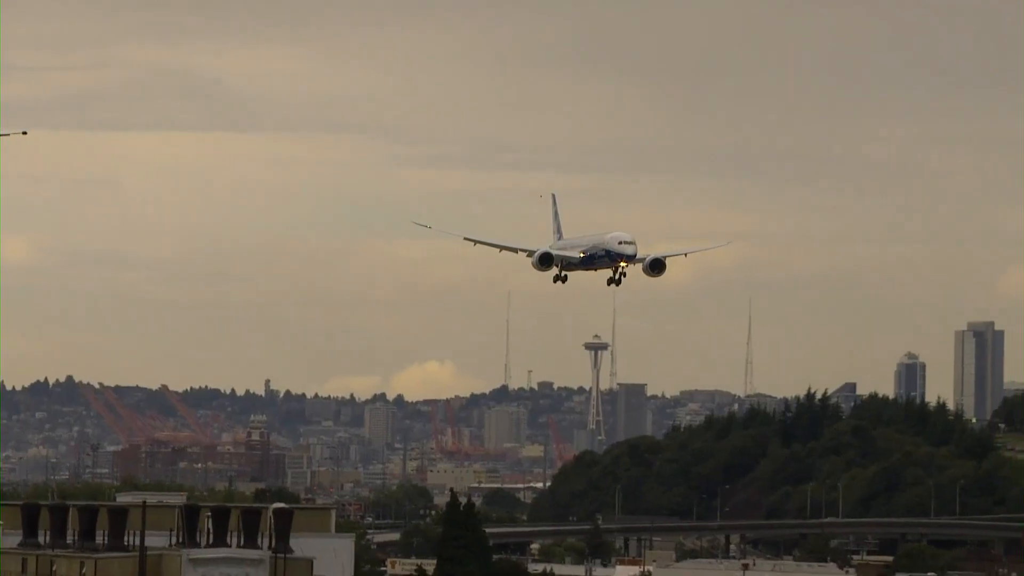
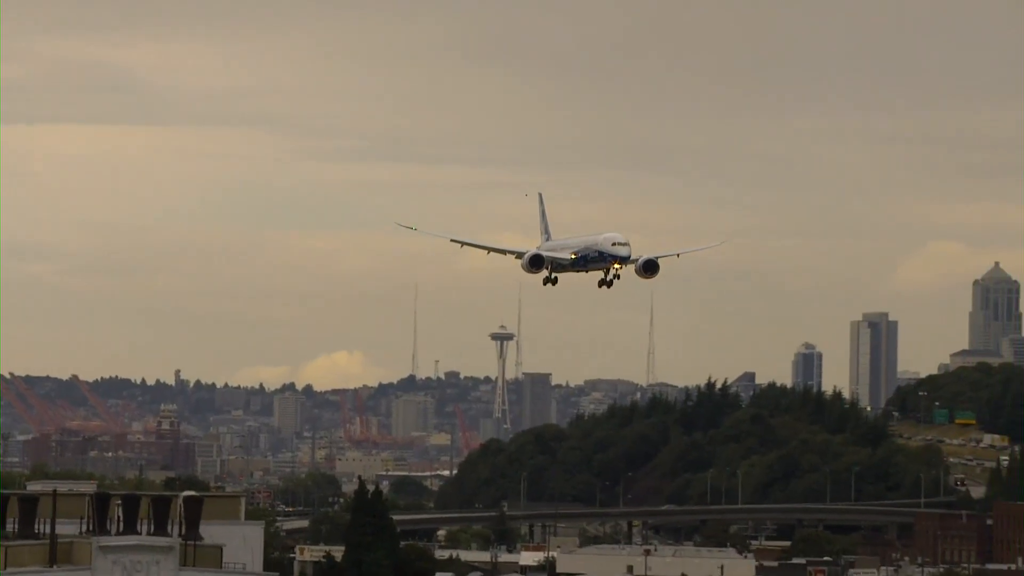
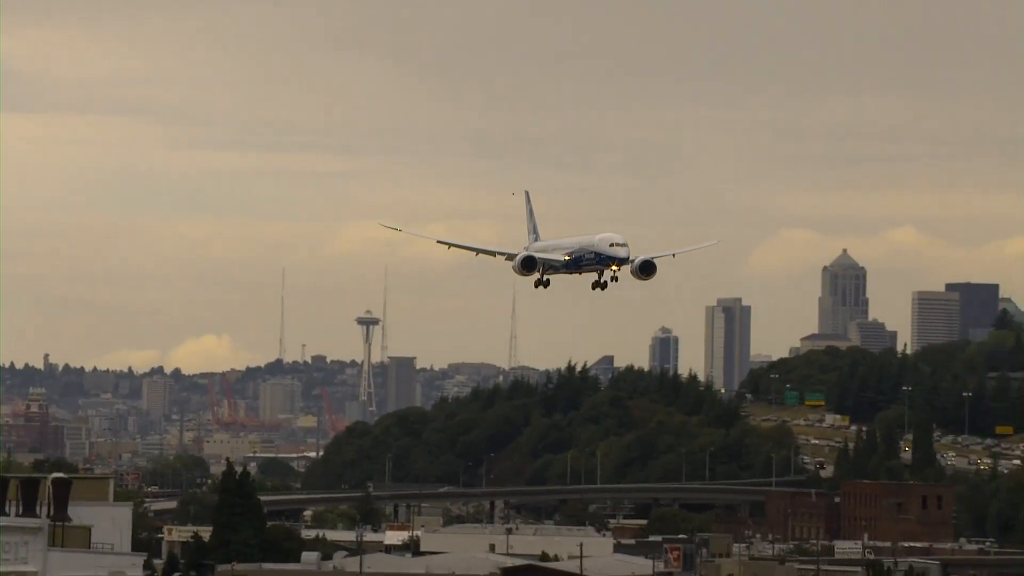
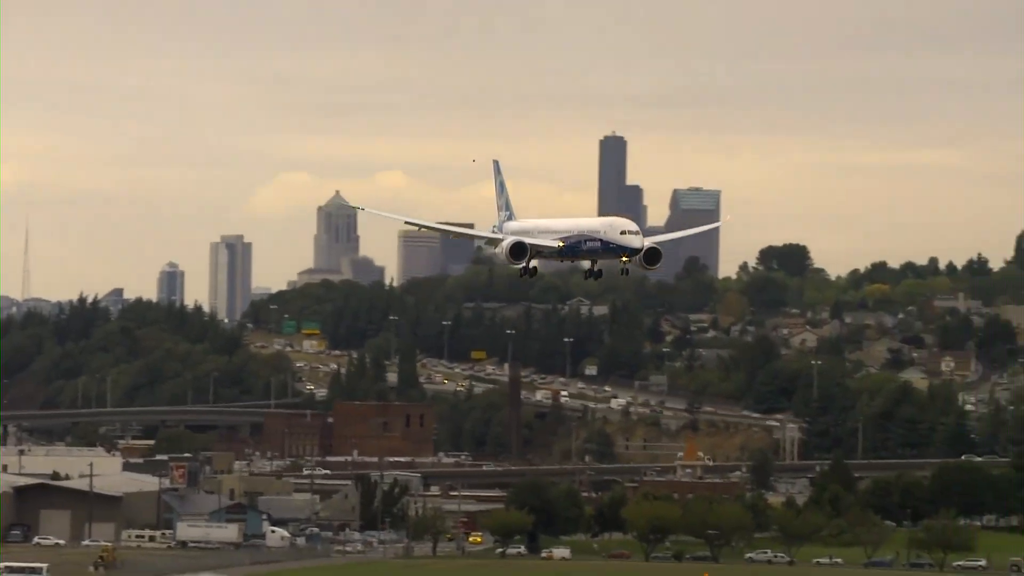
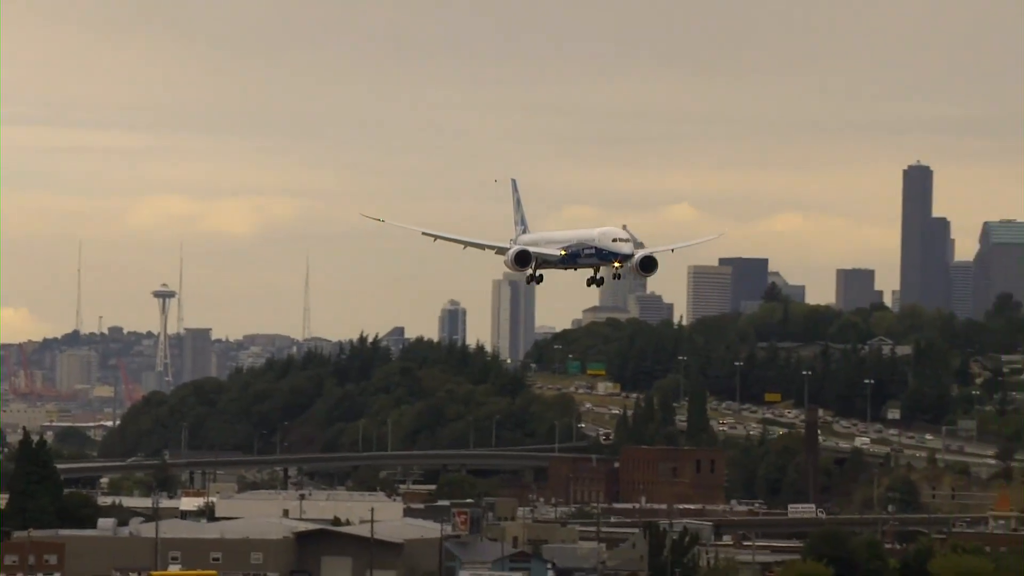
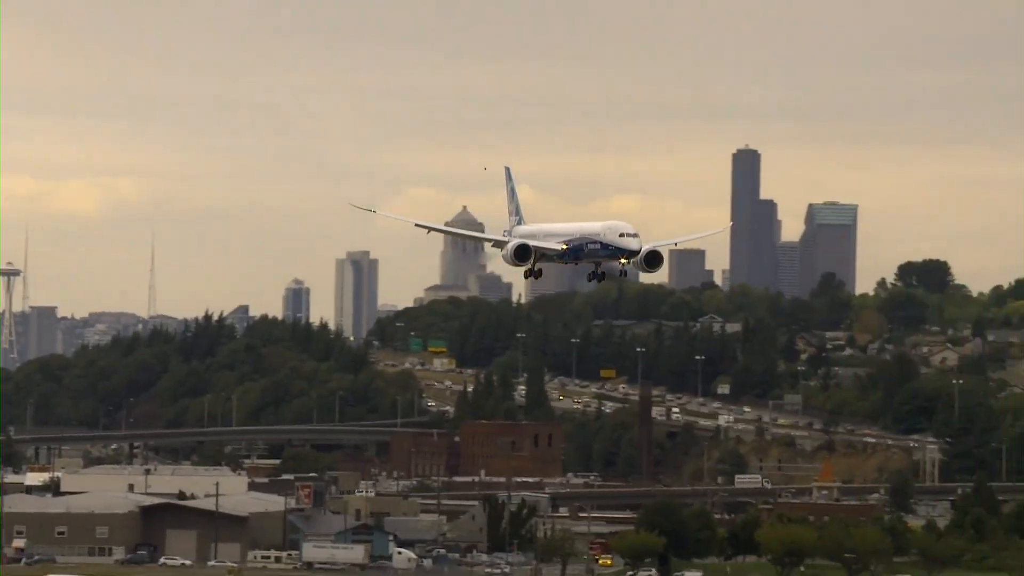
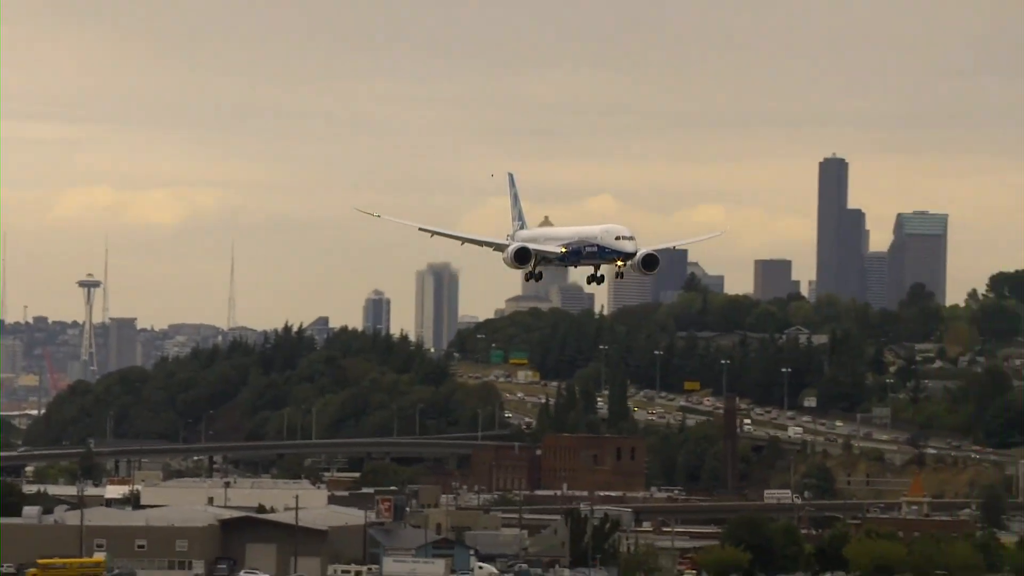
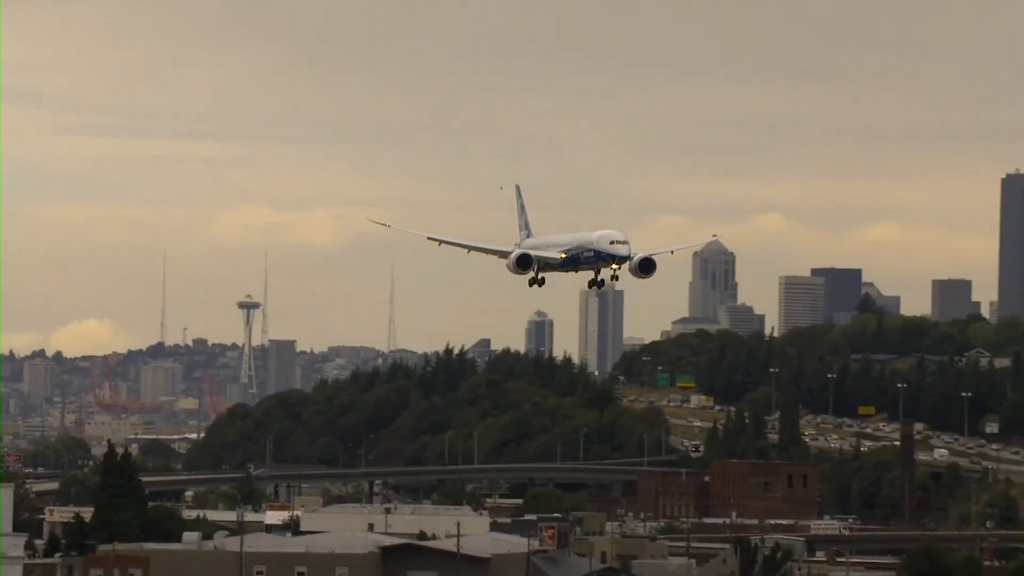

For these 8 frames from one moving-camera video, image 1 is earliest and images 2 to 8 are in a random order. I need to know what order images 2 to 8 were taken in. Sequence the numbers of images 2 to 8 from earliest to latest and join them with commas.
2, 3, 8, 5, 7, 6, 4
